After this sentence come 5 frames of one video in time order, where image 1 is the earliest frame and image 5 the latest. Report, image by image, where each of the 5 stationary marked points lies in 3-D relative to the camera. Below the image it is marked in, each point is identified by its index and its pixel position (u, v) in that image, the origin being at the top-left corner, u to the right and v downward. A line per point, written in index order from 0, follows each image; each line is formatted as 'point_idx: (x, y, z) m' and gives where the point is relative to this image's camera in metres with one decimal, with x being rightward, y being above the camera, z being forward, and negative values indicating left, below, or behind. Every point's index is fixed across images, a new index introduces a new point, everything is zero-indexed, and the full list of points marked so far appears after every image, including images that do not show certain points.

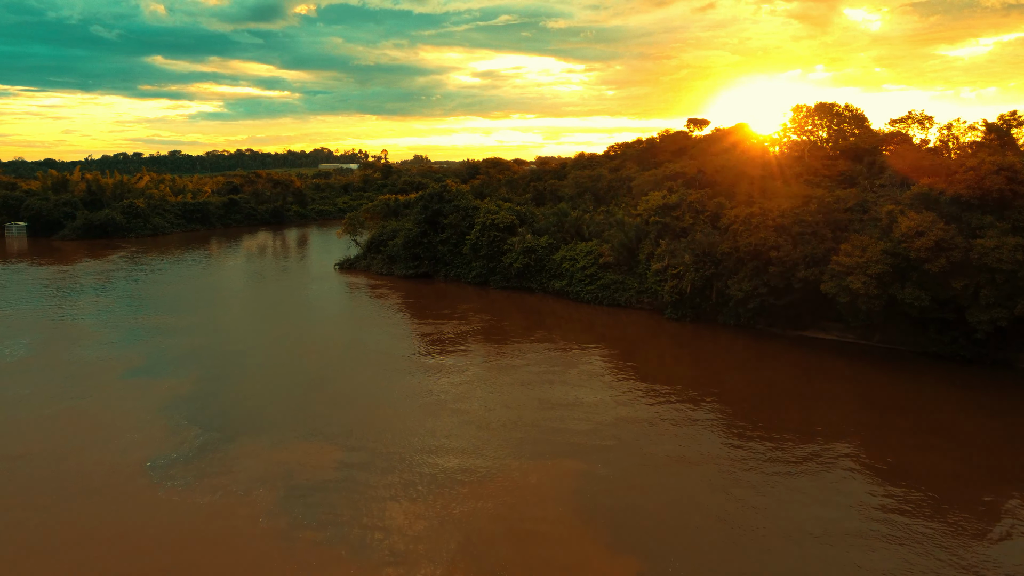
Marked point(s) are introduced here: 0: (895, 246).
0: (+9.3, +1.0, +19.1) m
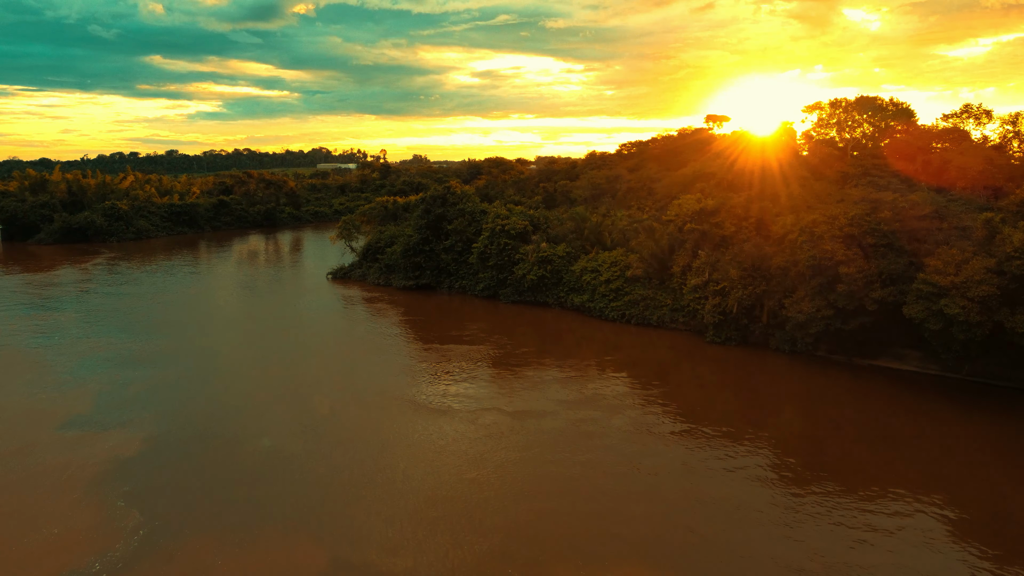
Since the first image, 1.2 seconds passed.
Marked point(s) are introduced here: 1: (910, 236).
0: (+9.8, +0.5, +15.7) m
1: (+9.5, +1.3, +18.8) m
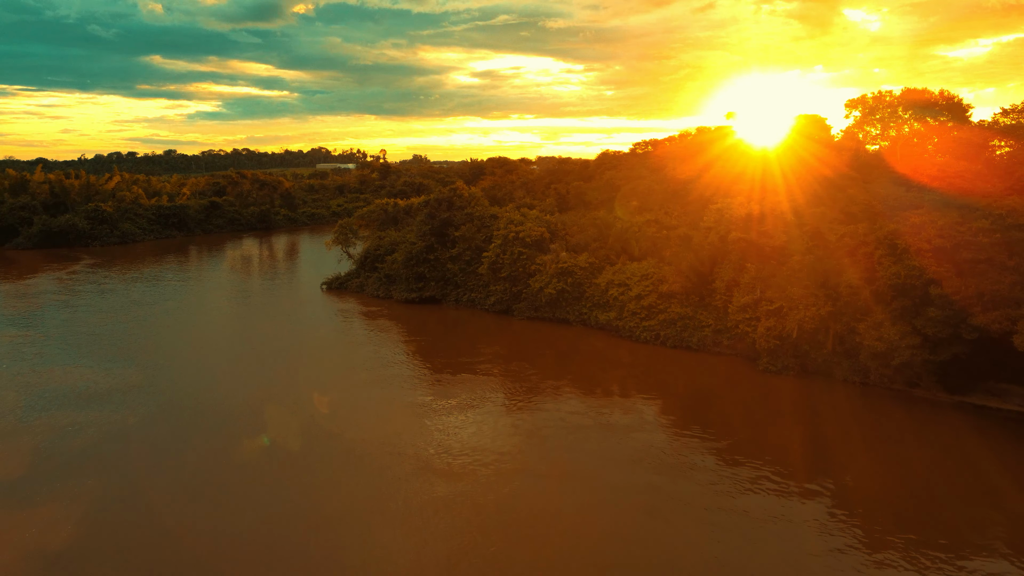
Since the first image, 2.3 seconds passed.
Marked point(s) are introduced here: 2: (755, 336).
0: (+10.3, 0.0, +12.7) m
1: (+10.0, +0.8, +15.7) m
2: (+5.9, -1.1, +19.1) m
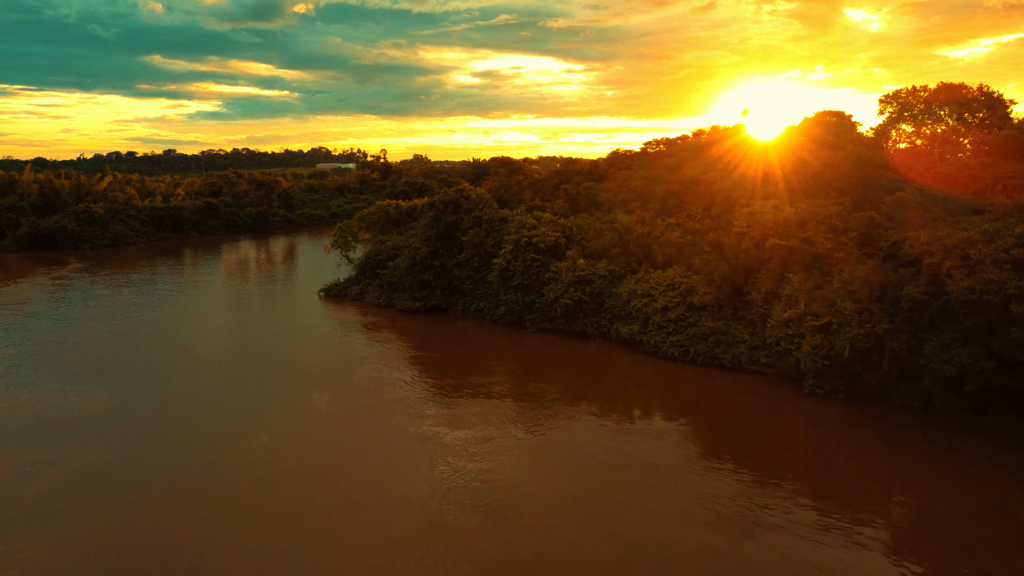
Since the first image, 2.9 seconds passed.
0: (+10.7, -0.3, +10.7) m
1: (+10.4, +0.5, +13.8) m
2: (+6.3, -1.4, +17.2) m
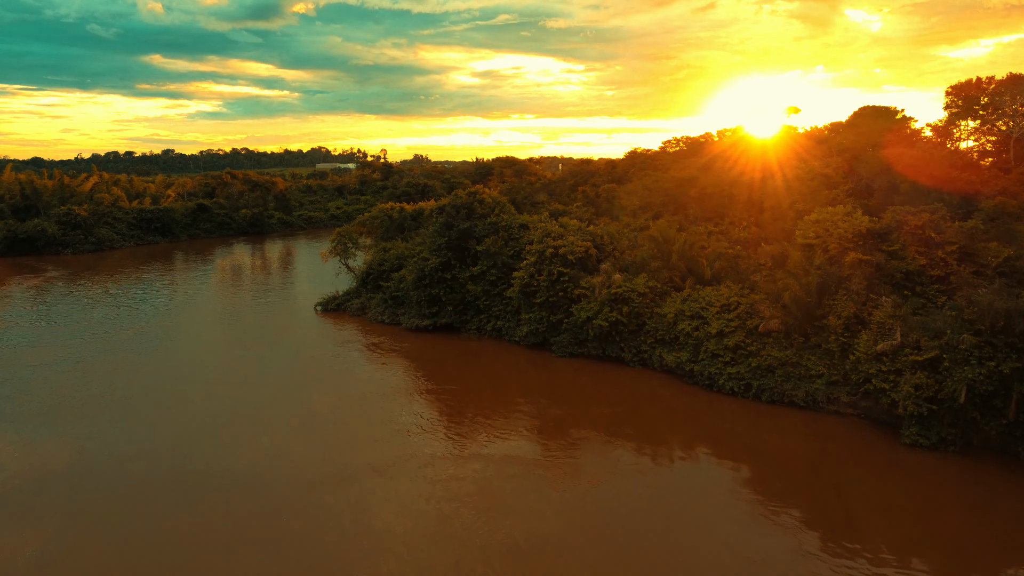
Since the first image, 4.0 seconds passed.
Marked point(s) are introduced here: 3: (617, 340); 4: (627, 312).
0: (+11.3, -0.7, +7.7) m
1: (+11.0, 0.0, +10.8) m
2: (+6.9, -1.9, +14.1) m
3: (+2.6, -1.3, +19.5) m
4: (+2.8, -0.6, +19.1) m
